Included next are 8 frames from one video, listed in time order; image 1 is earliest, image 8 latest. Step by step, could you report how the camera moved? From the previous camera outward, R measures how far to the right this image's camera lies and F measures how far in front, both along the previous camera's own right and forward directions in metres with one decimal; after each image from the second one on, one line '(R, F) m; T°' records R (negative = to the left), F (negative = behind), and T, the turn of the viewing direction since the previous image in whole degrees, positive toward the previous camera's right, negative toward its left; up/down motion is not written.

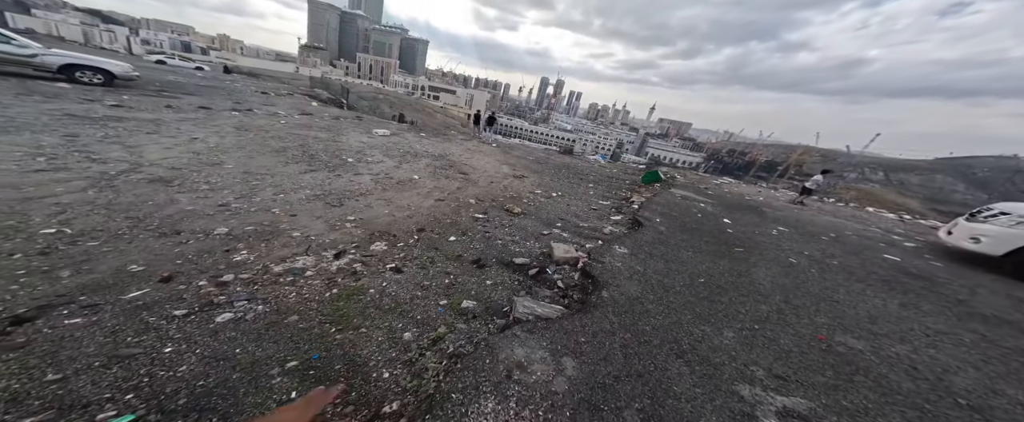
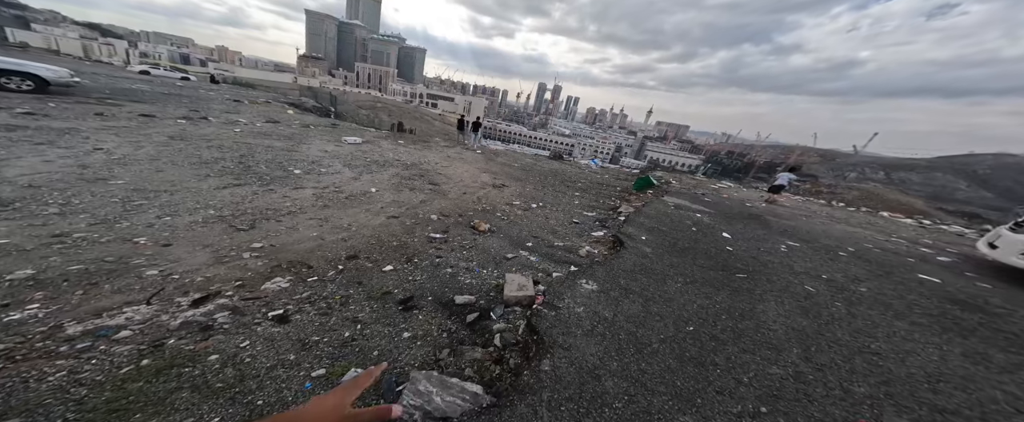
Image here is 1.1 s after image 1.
(+0.5, +0.6) m; -1°
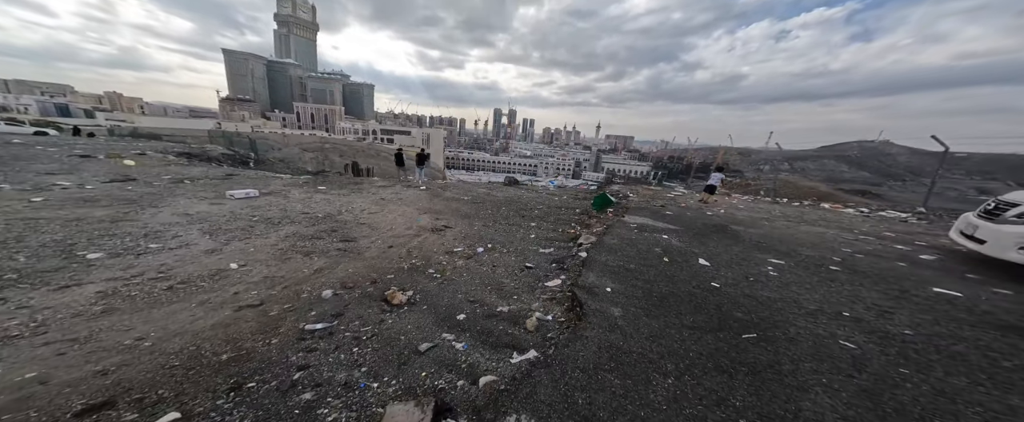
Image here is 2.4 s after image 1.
(+0.5, +0.9) m; +7°
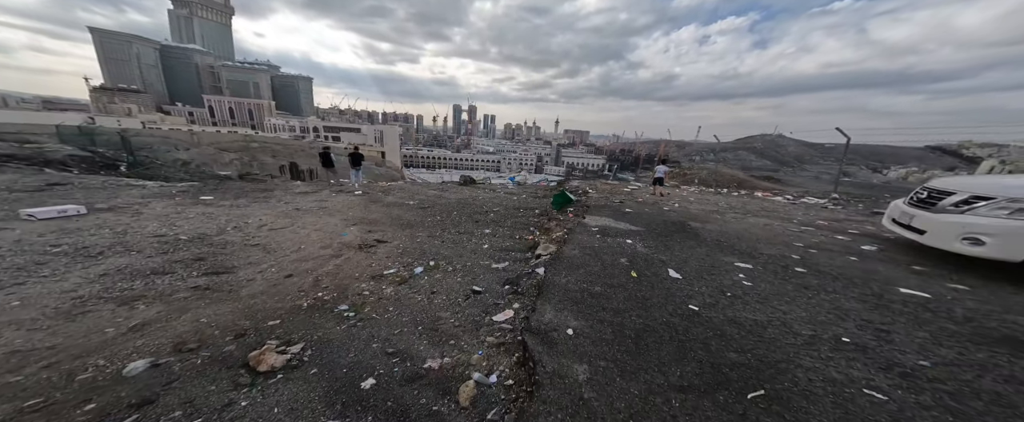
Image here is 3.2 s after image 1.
(+0.2, +0.7) m; +9°
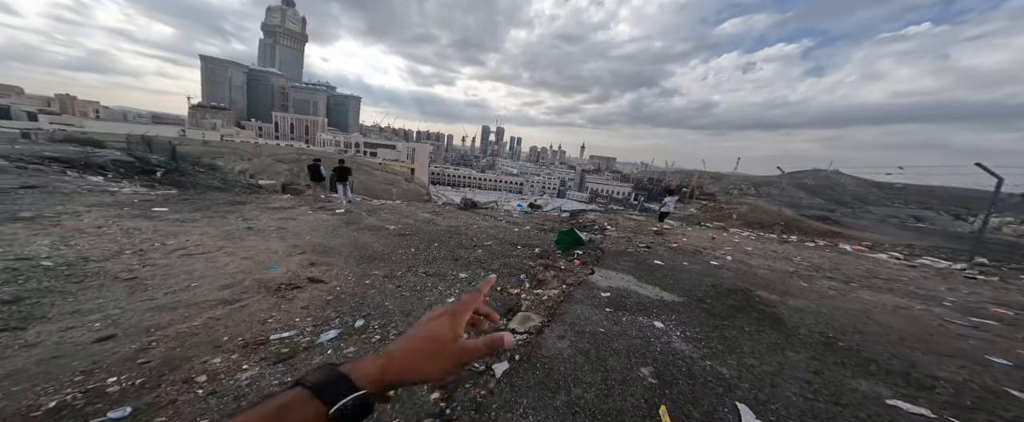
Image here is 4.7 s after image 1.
(+0.6, +1.3) m; -6°
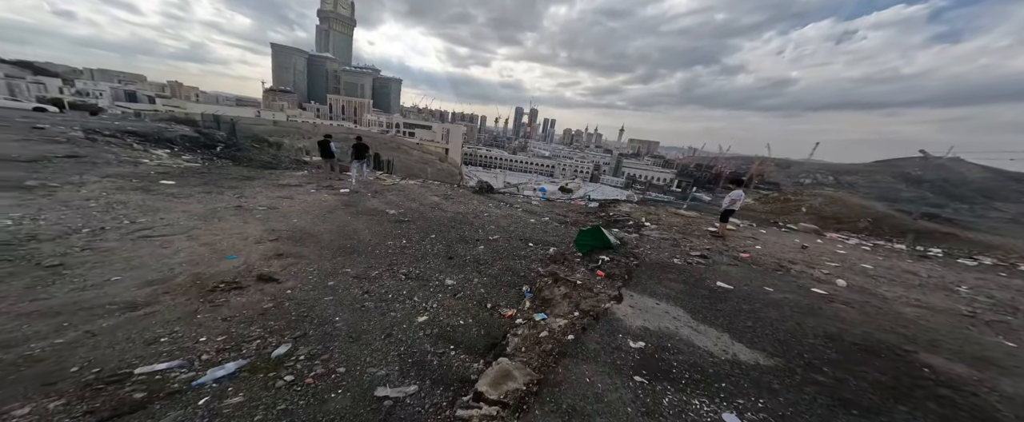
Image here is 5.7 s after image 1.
(+0.4, +1.0) m; -8°
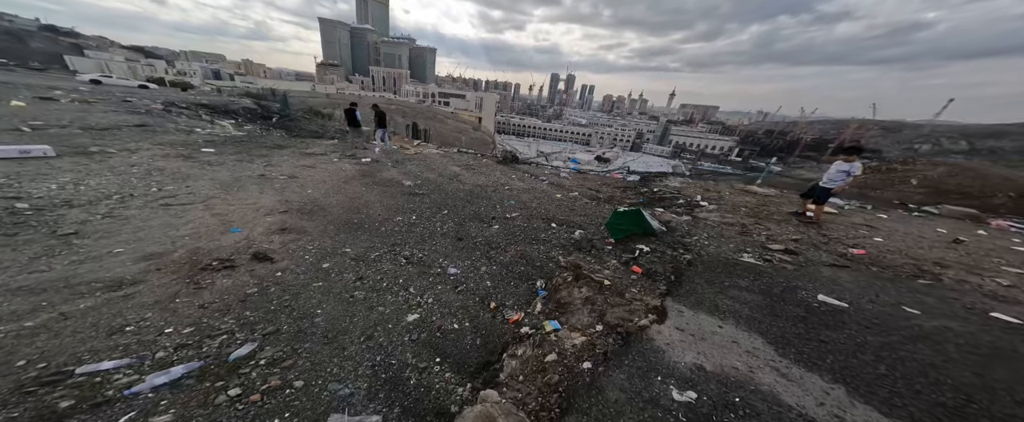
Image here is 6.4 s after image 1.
(+0.2, +0.6) m; -8°
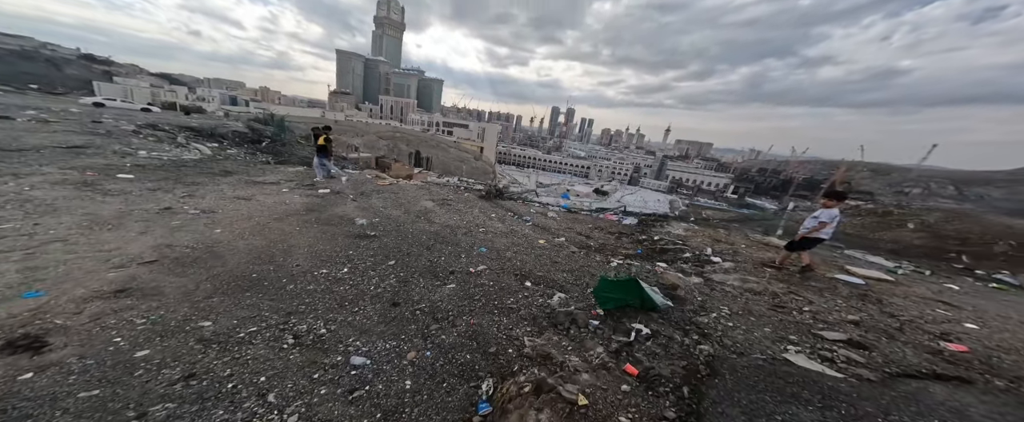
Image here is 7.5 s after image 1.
(+0.4, +0.8) m; 0°
